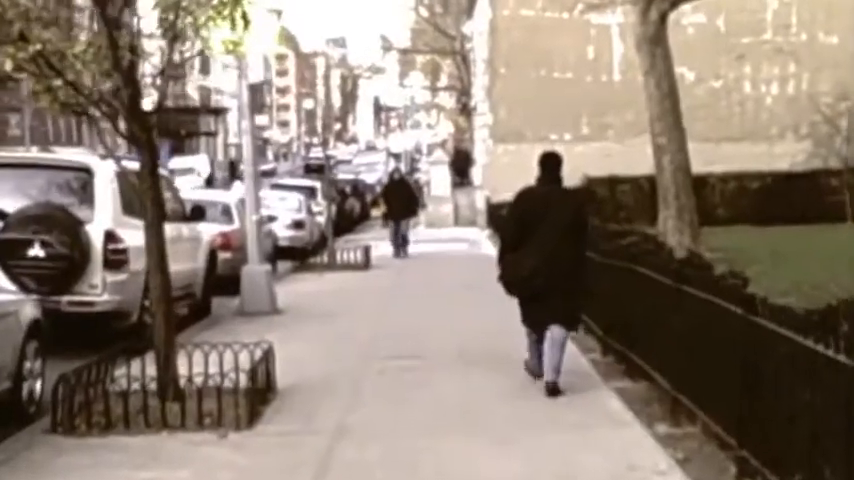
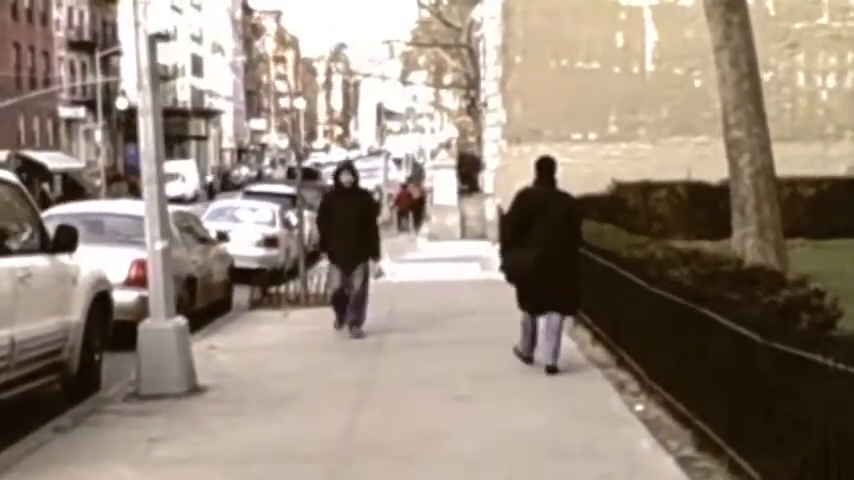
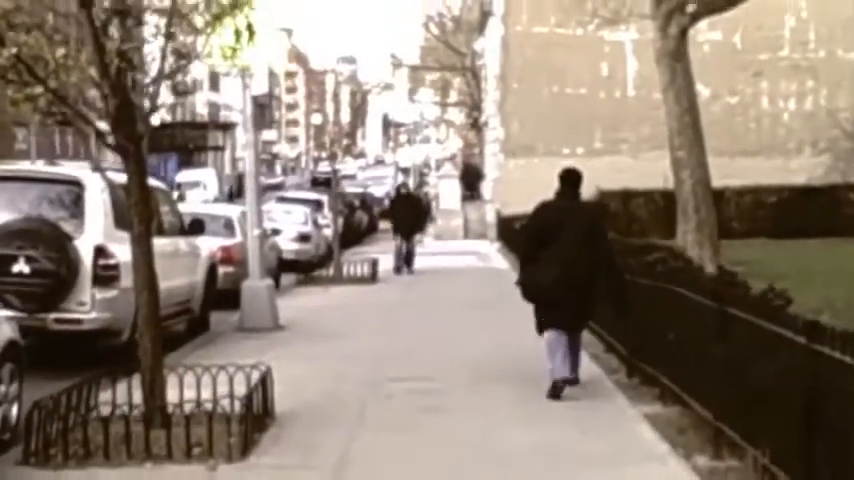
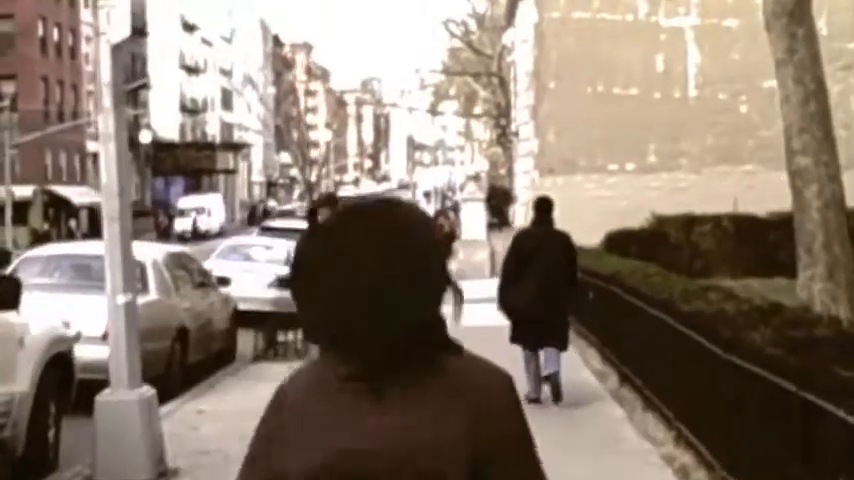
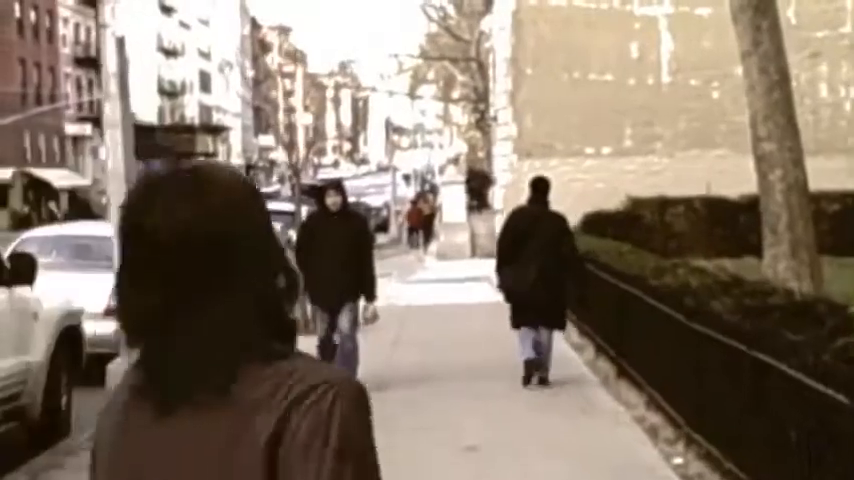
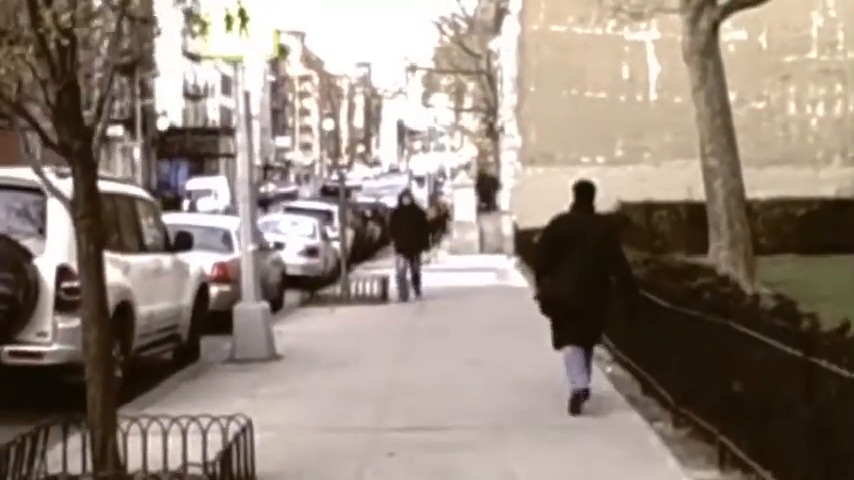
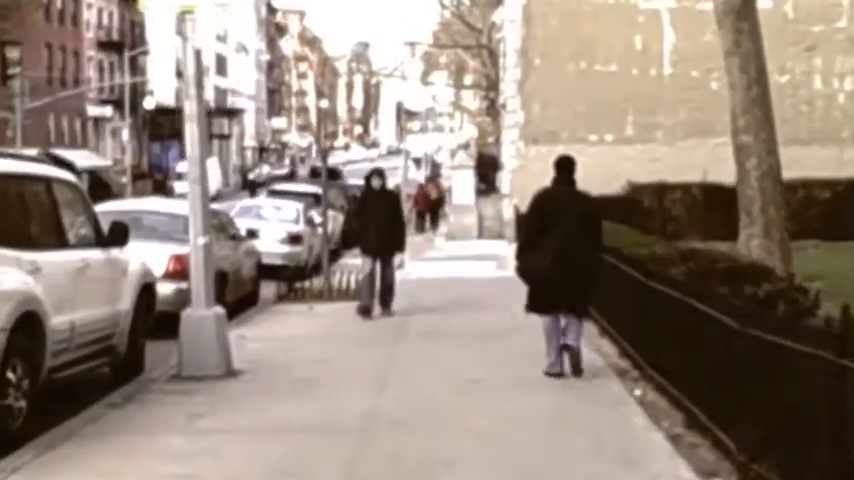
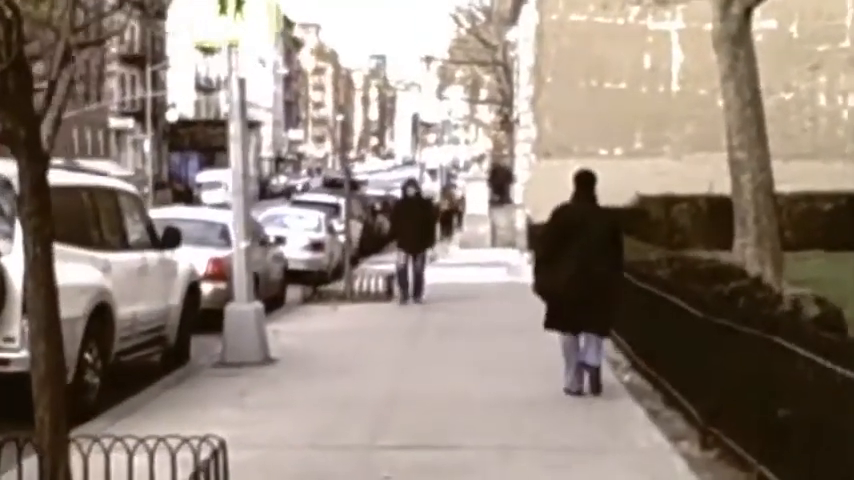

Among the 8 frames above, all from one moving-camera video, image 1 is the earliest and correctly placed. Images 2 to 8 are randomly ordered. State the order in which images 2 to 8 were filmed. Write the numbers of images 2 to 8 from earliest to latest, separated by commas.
3, 6, 8, 7, 2, 5, 4
